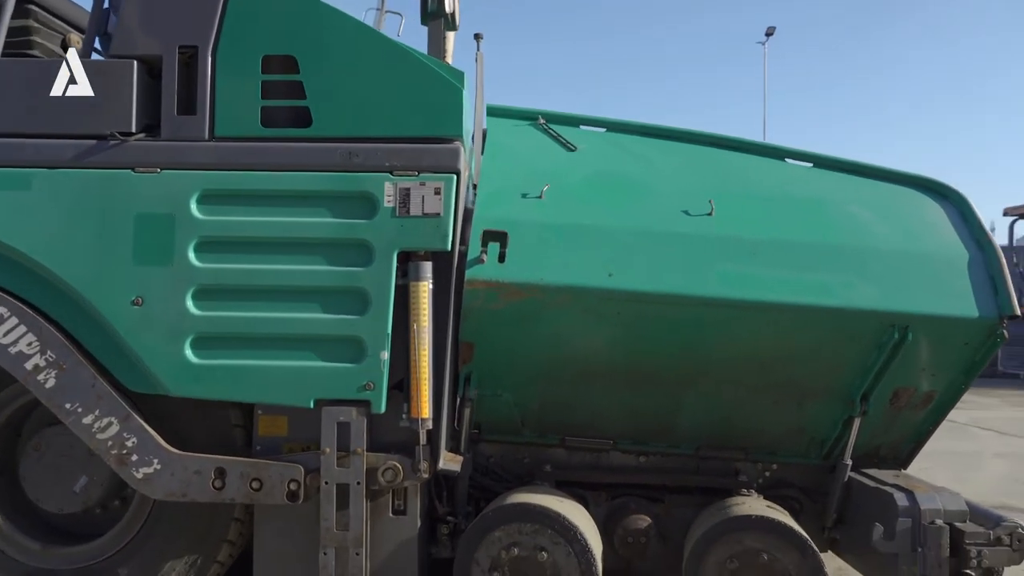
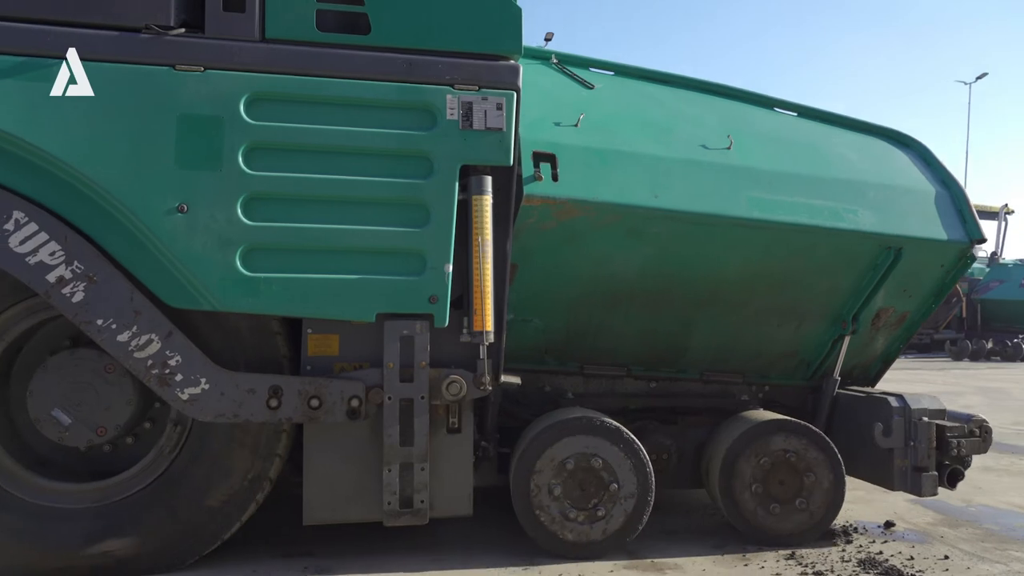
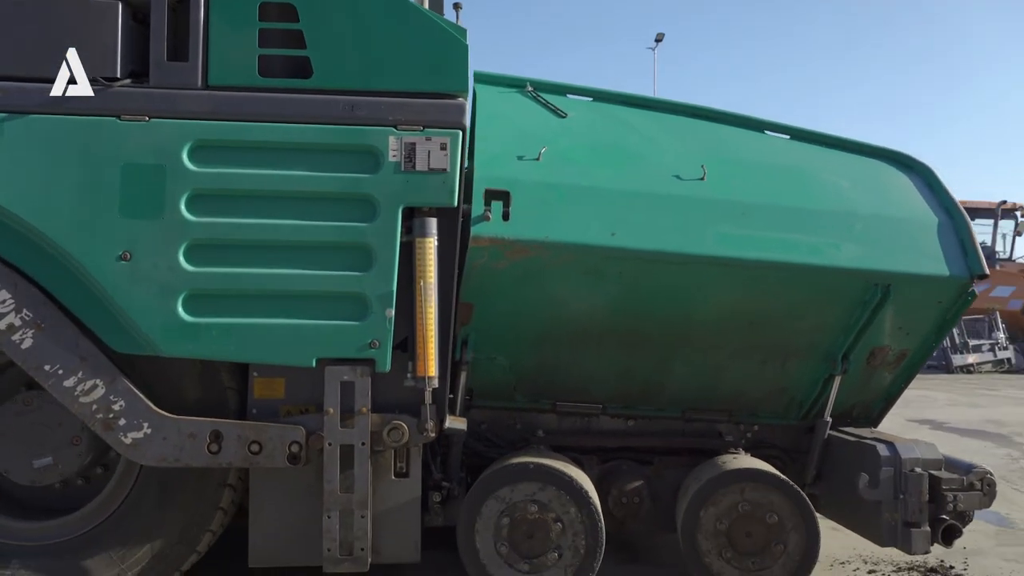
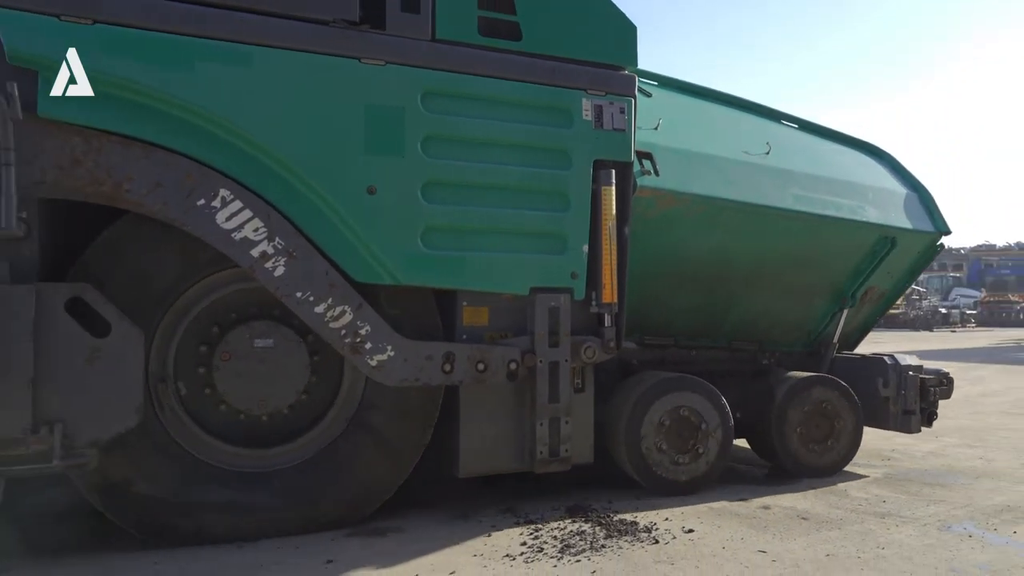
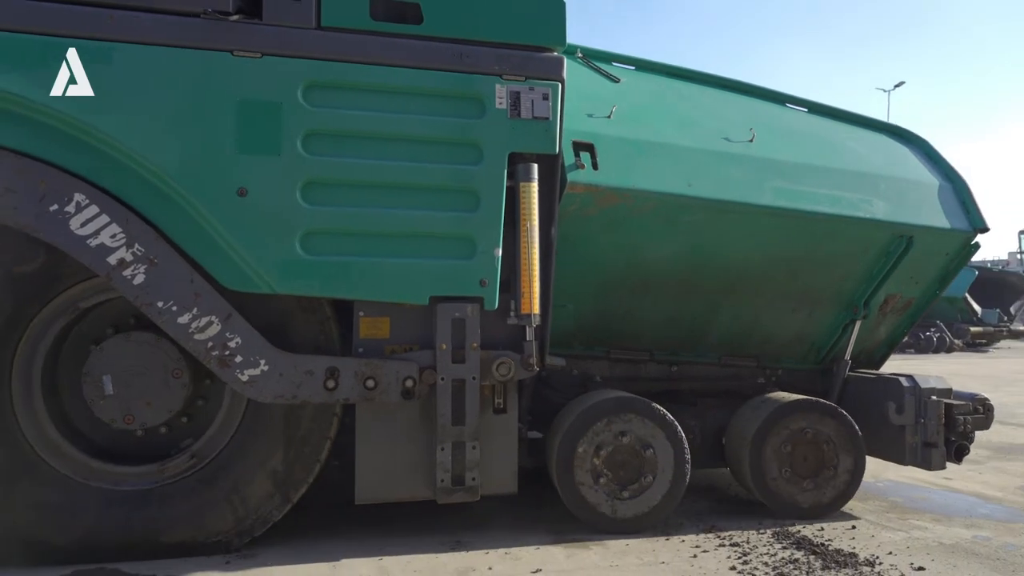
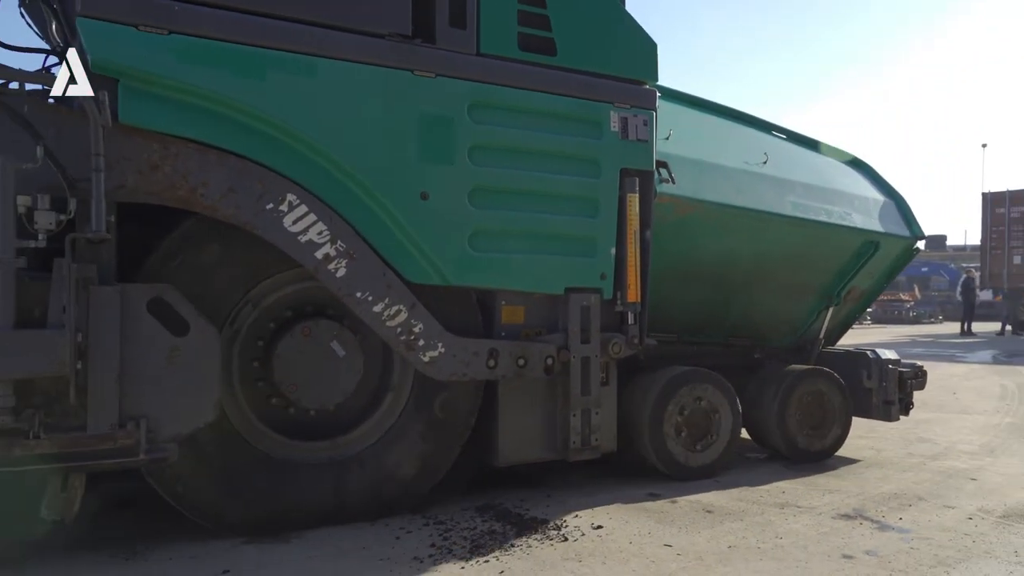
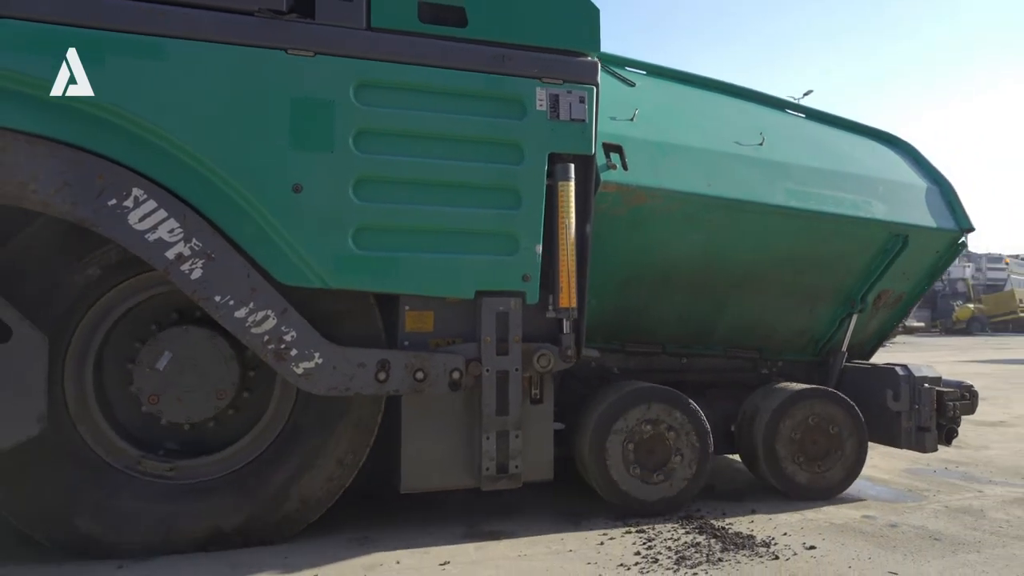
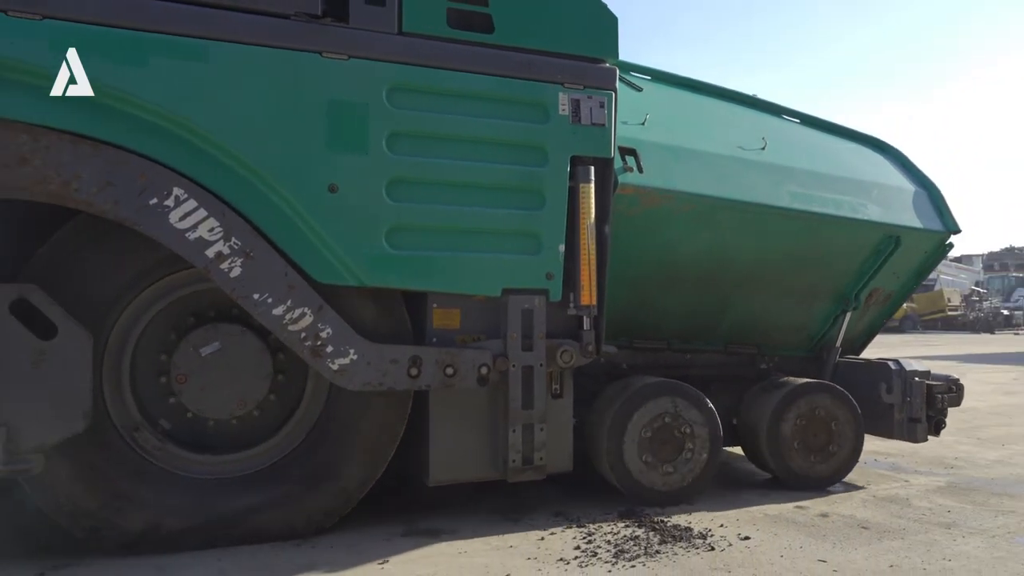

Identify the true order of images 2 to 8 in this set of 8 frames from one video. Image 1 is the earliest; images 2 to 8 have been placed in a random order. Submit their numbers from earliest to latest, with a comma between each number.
3, 2, 5, 7, 8, 4, 6
